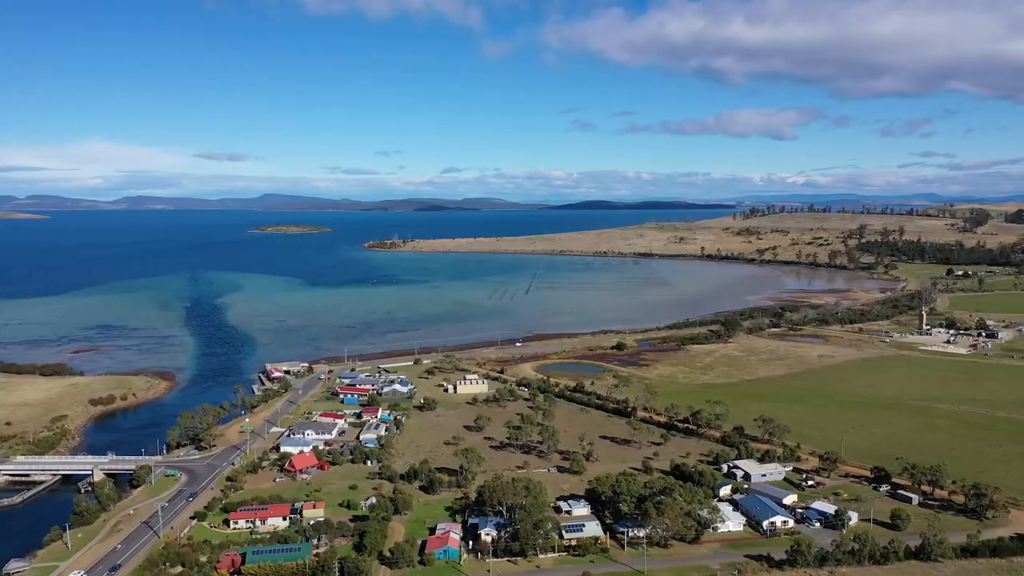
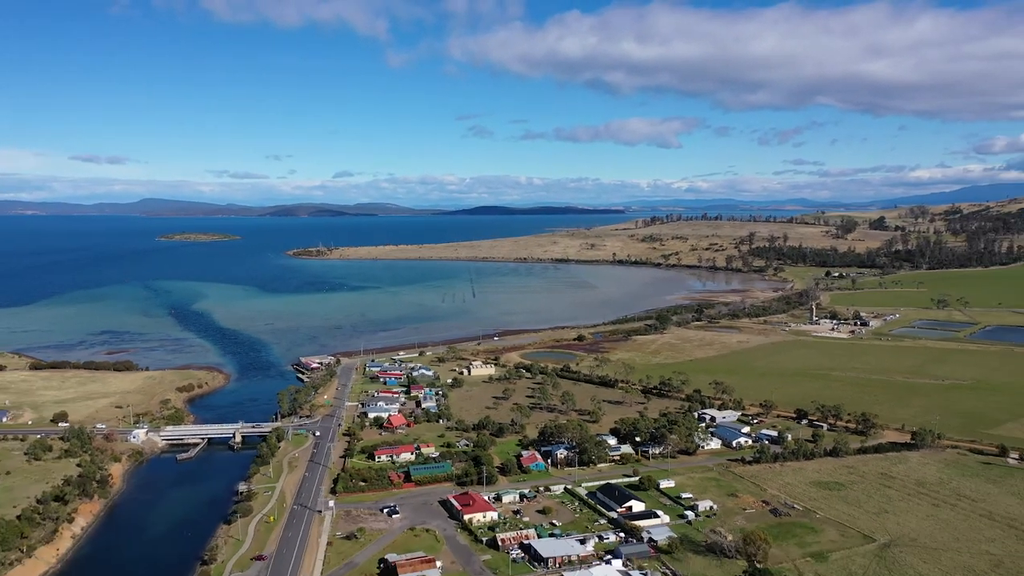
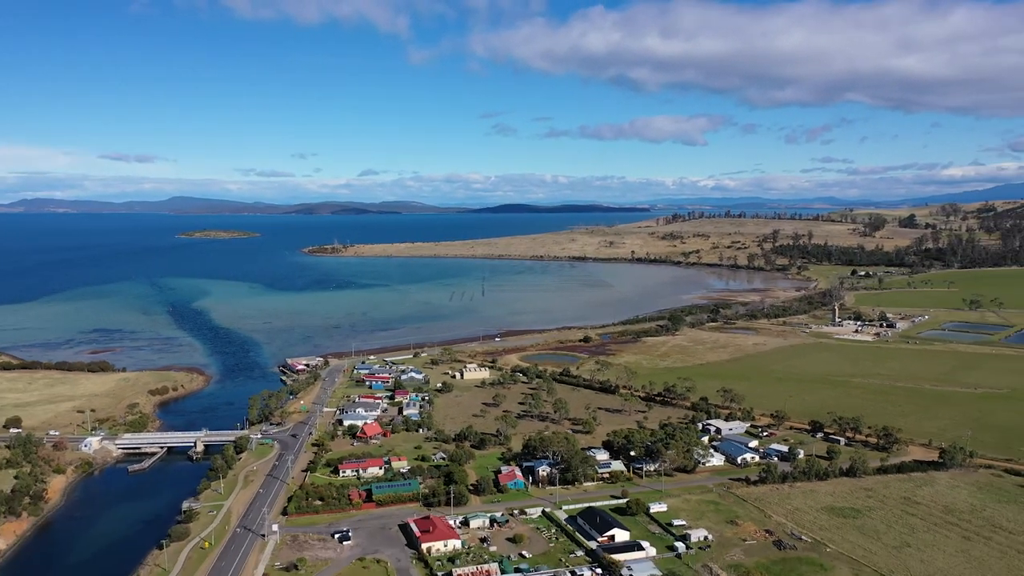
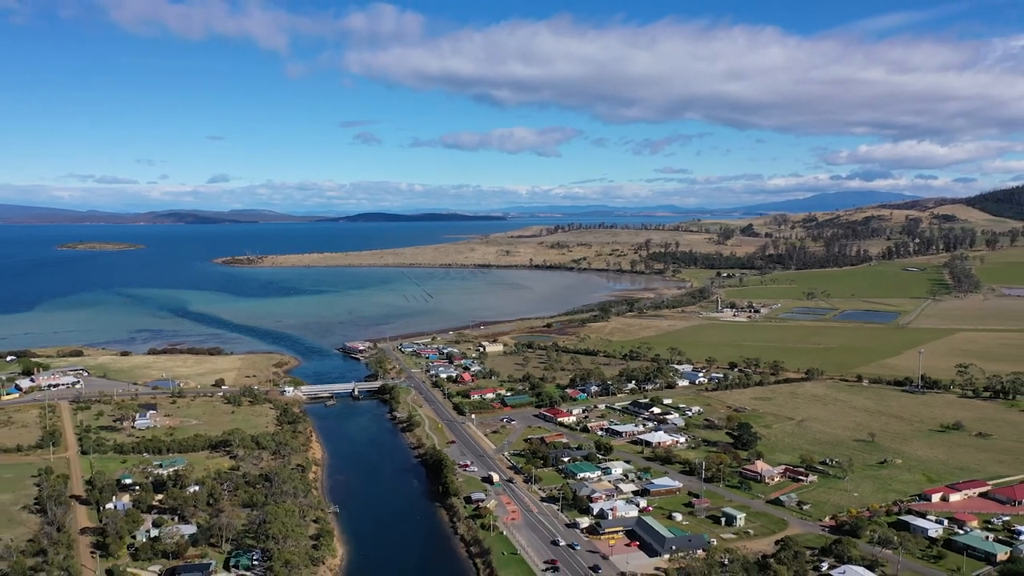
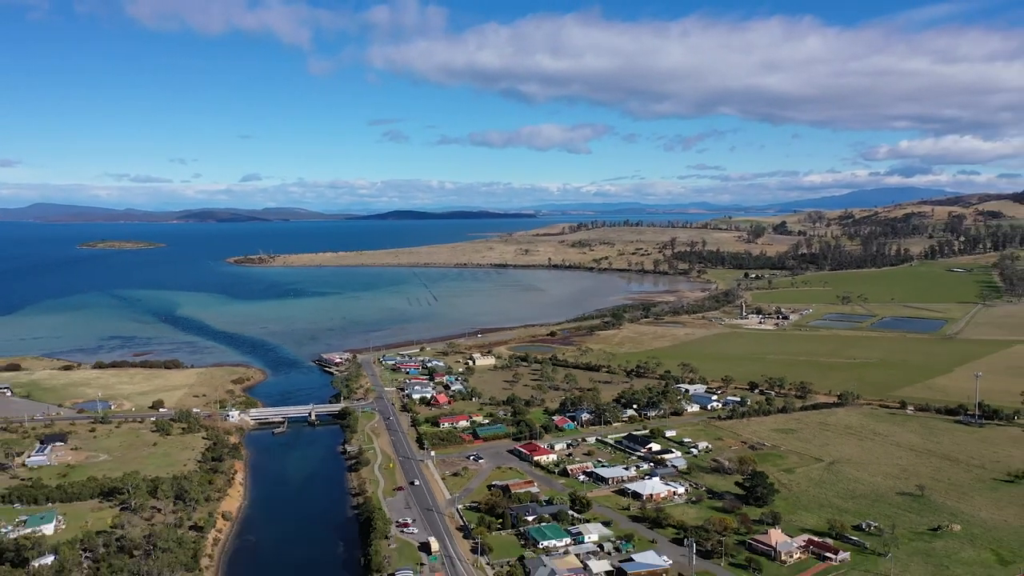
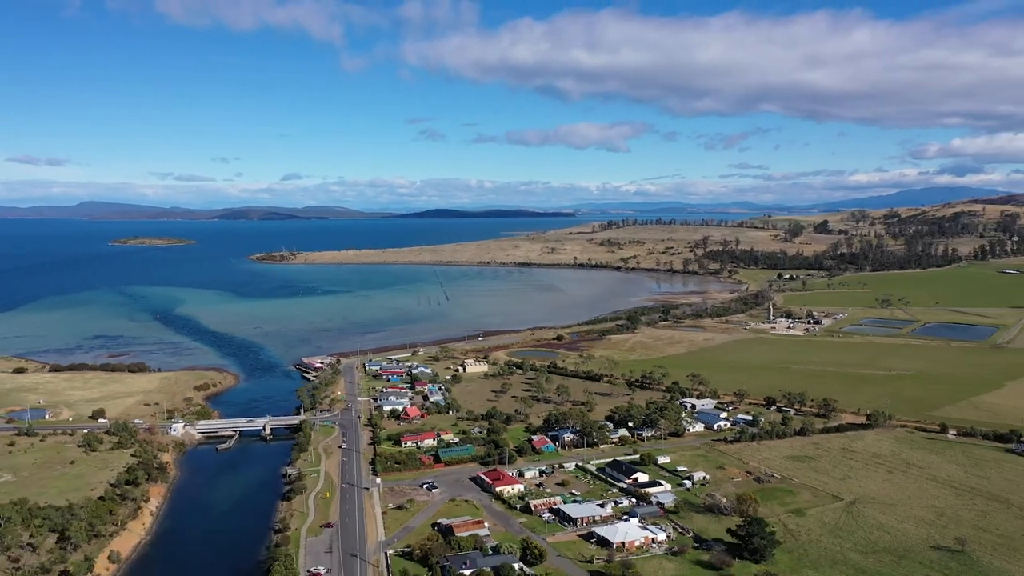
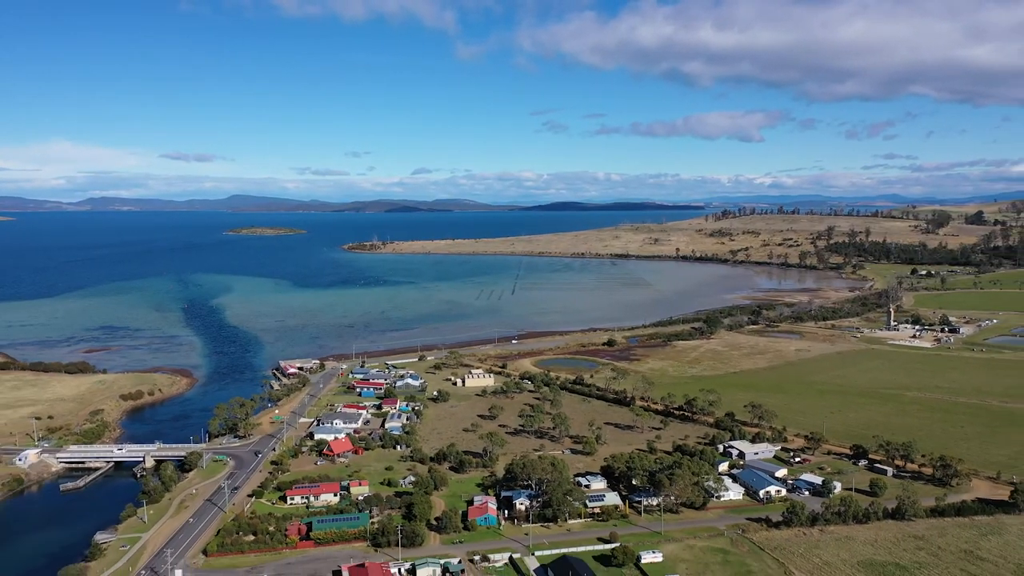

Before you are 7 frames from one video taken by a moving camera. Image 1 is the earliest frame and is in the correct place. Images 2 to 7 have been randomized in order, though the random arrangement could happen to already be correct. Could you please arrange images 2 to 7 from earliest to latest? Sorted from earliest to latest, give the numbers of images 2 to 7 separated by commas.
7, 3, 2, 6, 5, 4
